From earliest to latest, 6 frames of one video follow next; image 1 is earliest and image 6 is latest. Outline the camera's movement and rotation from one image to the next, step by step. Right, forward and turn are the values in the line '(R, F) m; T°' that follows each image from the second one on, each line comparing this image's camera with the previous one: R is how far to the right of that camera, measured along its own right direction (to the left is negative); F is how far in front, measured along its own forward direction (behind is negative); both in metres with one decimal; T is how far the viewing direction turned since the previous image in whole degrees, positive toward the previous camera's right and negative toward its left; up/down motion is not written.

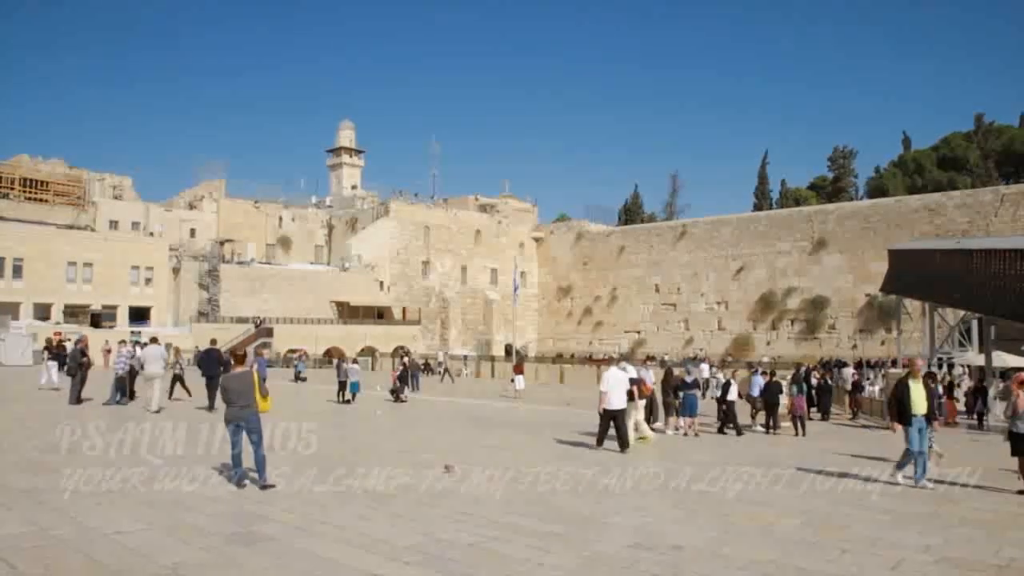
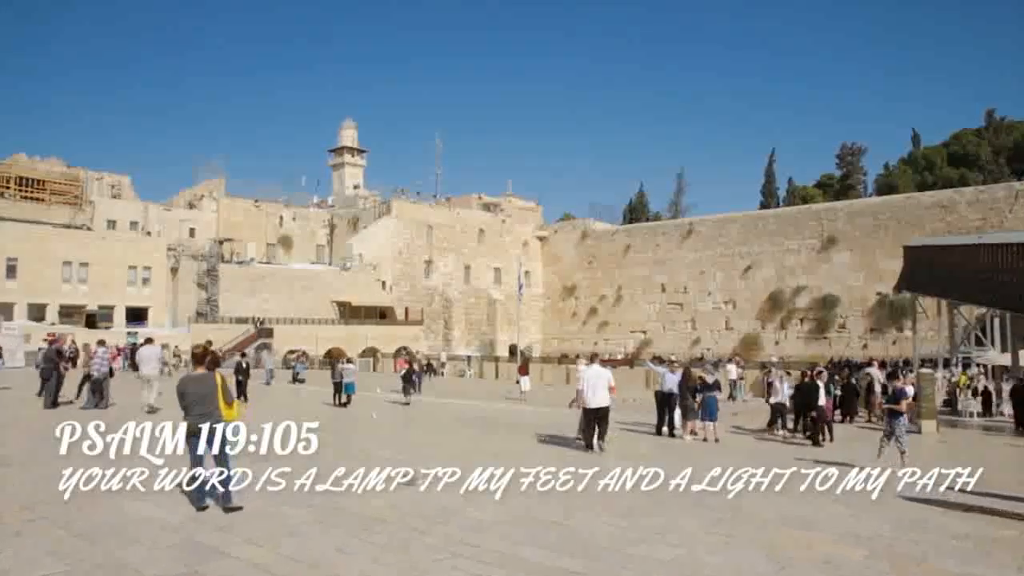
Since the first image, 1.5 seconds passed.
(0.0, +0.5) m; 0°
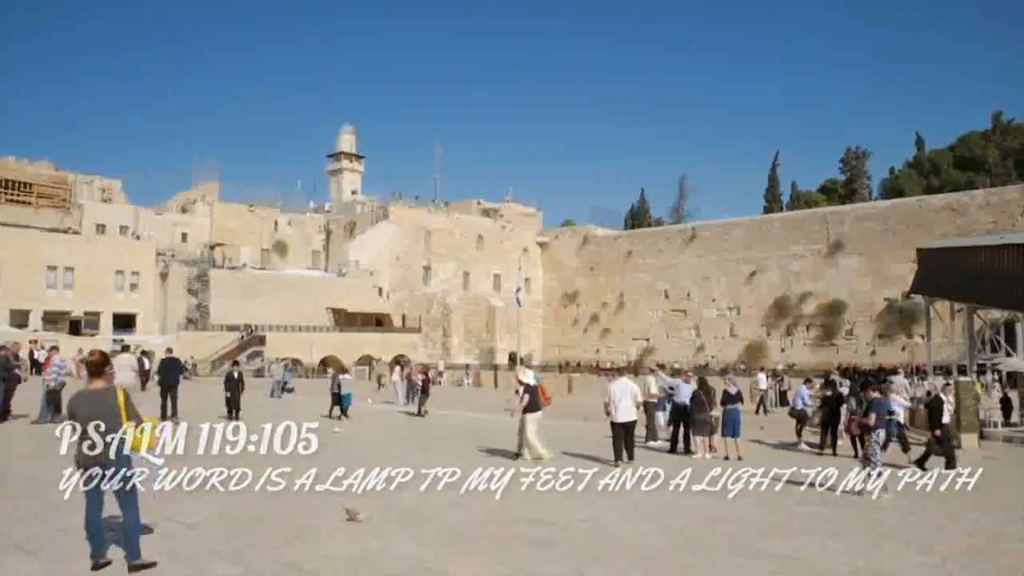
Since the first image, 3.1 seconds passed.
(0.0, +0.7) m; 0°
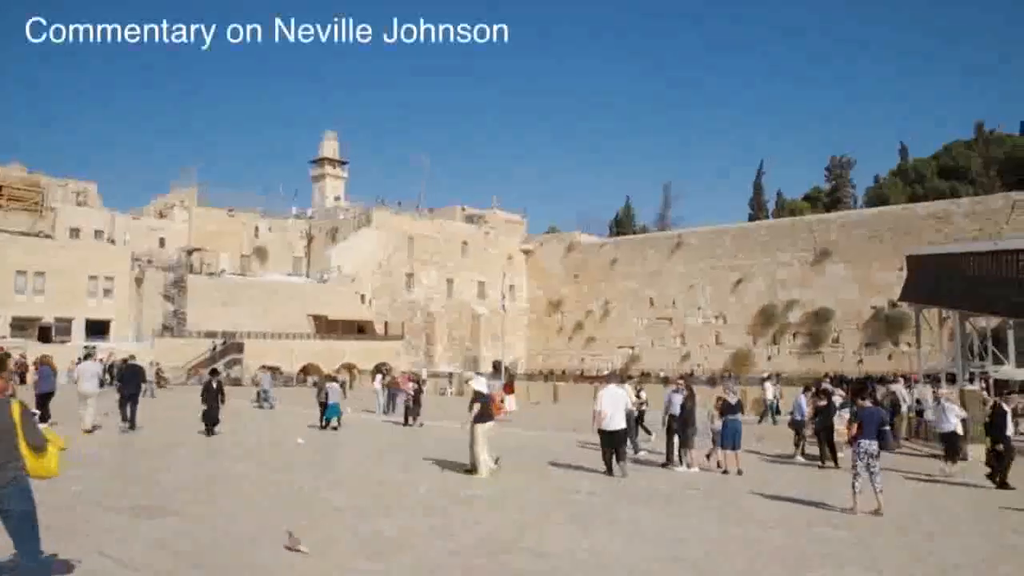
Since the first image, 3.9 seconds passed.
(0.0, +0.4) m; +1°
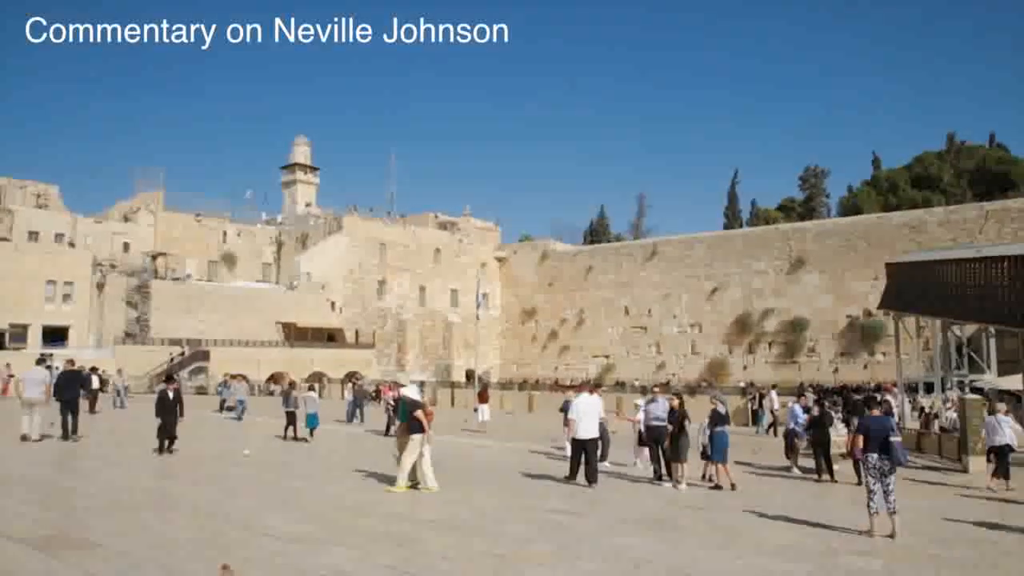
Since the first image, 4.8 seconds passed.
(0.0, +0.5) m; +2°
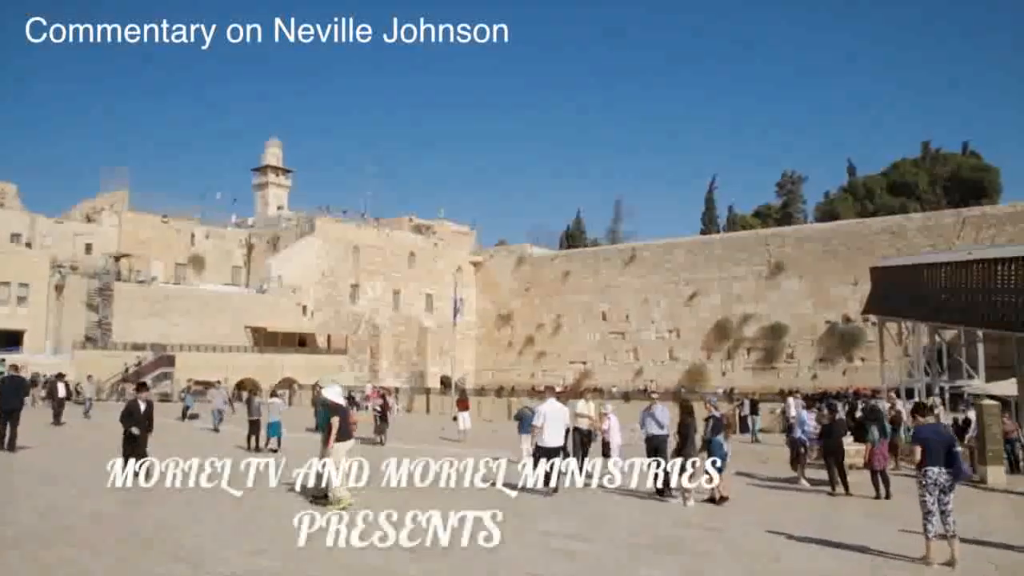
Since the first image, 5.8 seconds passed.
(-0.1, +0.6) m; +2°
